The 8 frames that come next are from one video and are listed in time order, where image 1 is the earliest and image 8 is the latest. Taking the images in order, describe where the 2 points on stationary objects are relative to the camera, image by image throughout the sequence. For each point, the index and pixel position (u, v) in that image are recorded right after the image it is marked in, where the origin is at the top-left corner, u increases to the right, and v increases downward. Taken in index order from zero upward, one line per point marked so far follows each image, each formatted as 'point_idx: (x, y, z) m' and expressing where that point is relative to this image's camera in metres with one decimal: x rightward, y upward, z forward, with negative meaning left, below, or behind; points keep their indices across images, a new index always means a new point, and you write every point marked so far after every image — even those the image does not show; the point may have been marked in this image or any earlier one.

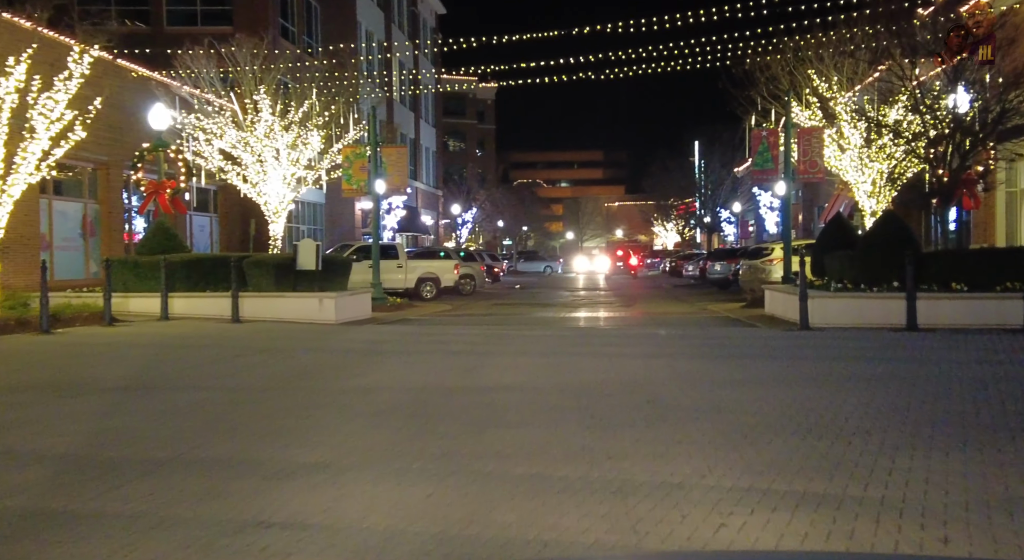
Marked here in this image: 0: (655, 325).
0: (+2.9, -0.9, +19.8) m
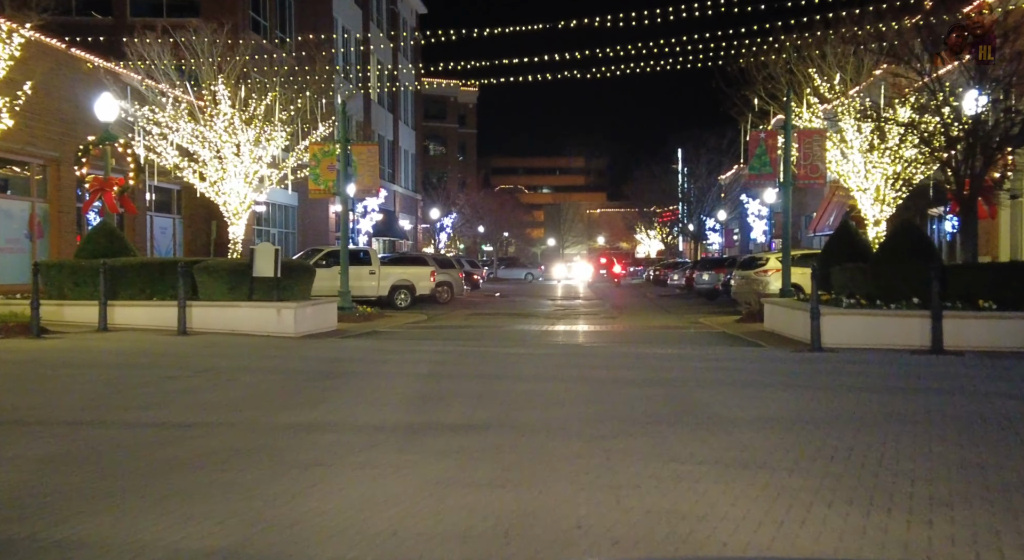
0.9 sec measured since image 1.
0: (+2.5, -1.1, +18.0) m
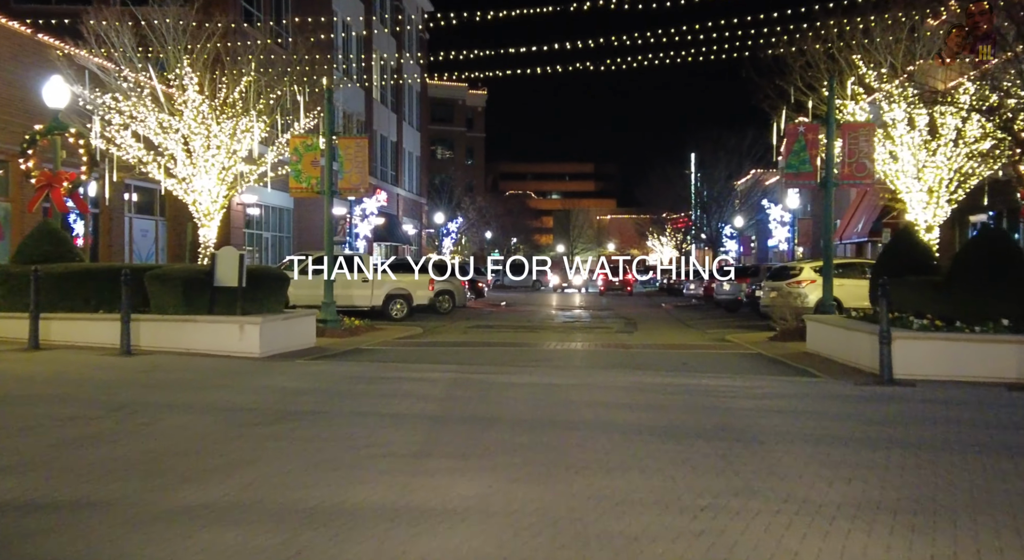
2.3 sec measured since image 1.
0: (+2.5, -1.3, +15.2) m
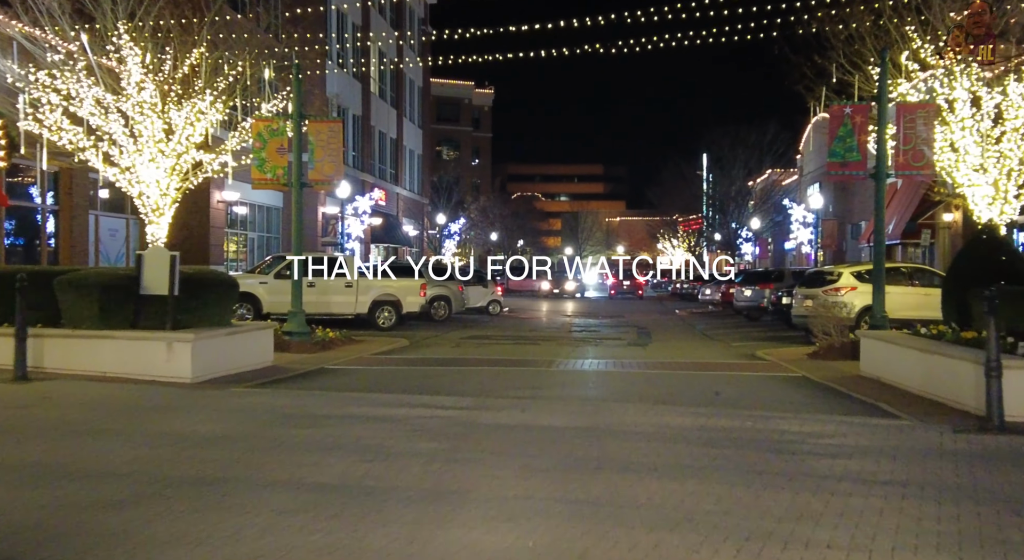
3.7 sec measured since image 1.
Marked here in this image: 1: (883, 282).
0: (+2.4, -1.5, +12.1) m
1: (+6.9, 0.0, +18.0) m
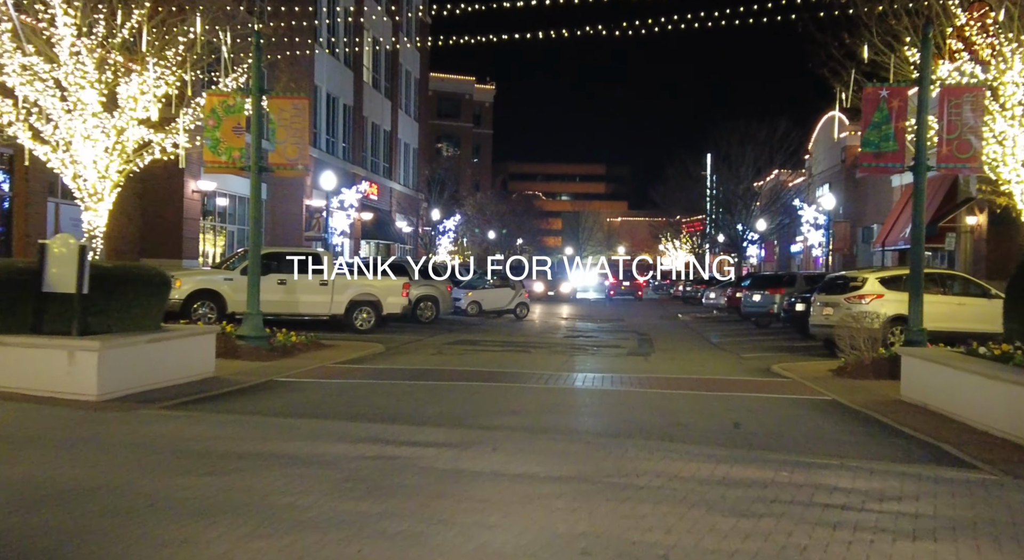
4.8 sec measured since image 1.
0: (+2.1, -1.5, +9.8) m
1: (+6.6, -0.2, +15.7) m
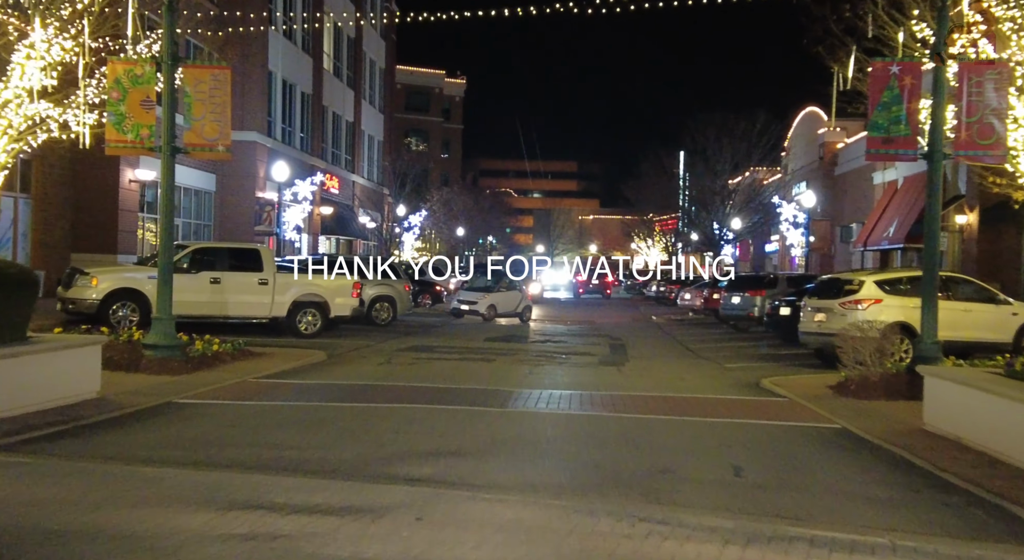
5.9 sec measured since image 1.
0: (+1.6, -1.6, +7.6) m
1: (+6.0, -0.2, +13.6) m
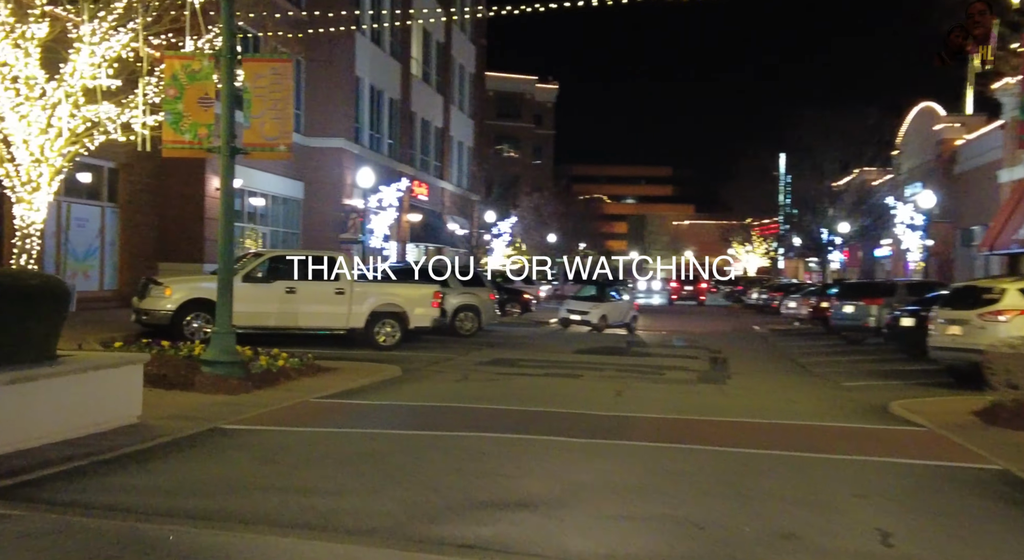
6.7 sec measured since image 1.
0: (+2.1, -1.6, +5.9) m
1: (+7.1, -0.3, +11.5) m
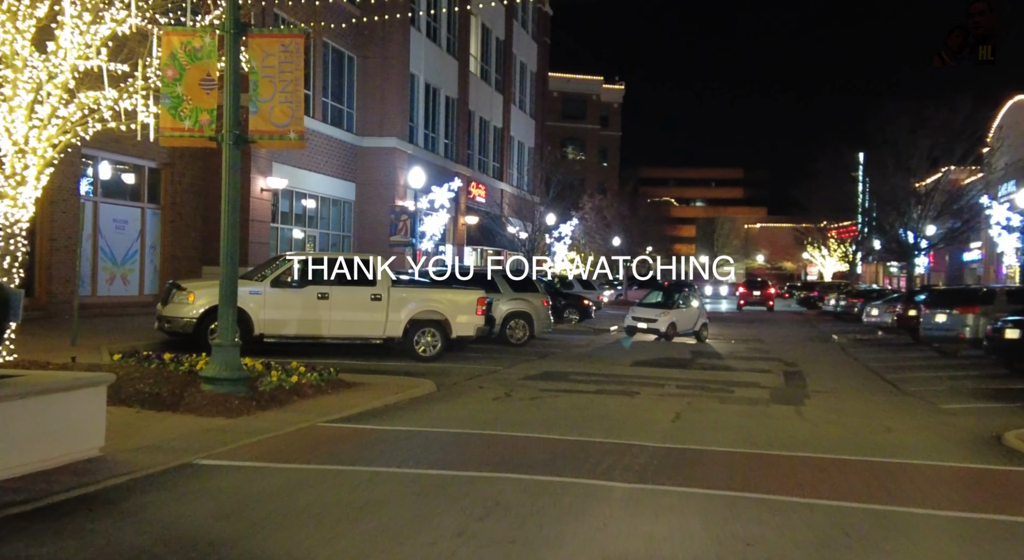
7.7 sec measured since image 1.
0: (+2.1, -1.7, +3.8) m
1: (+7.4, -0.4, +9.1) m
